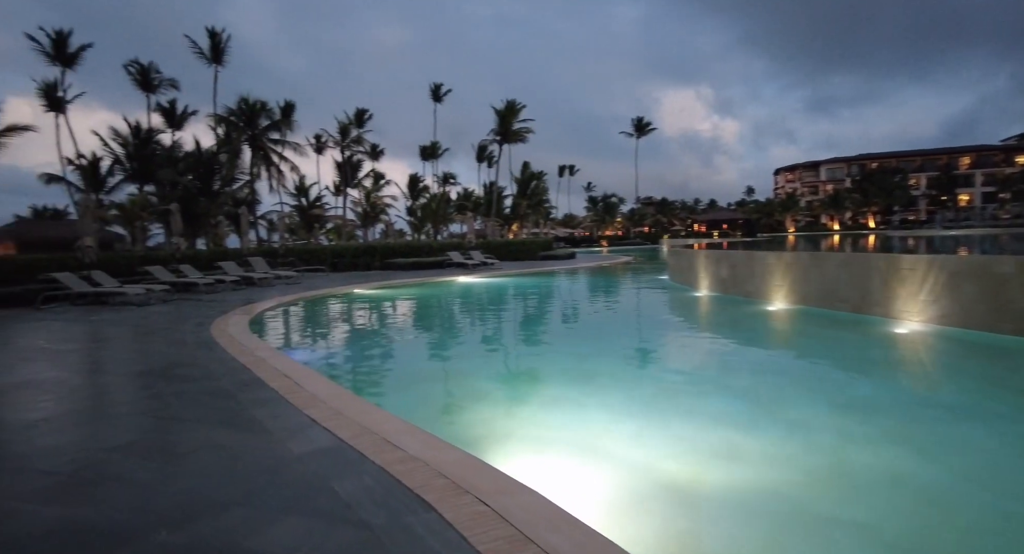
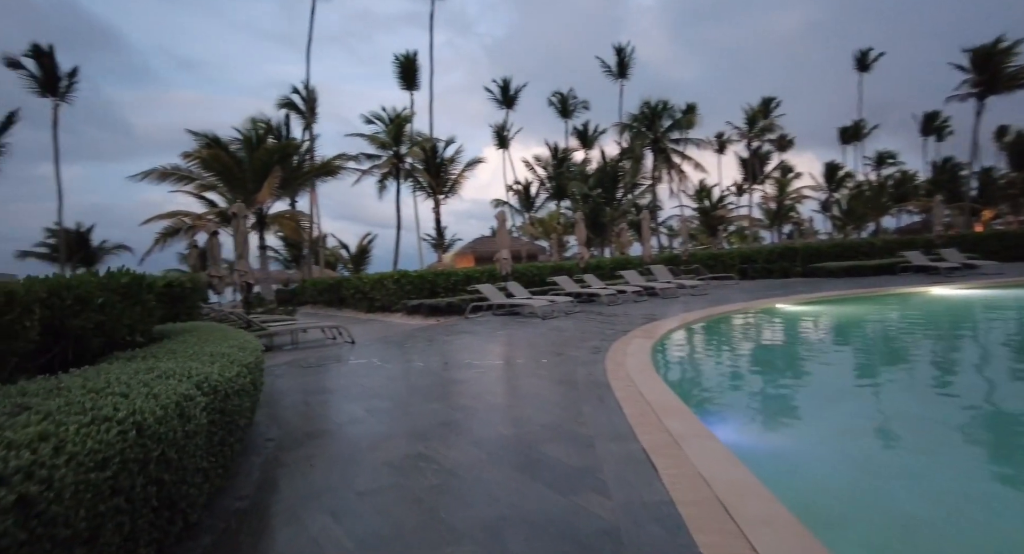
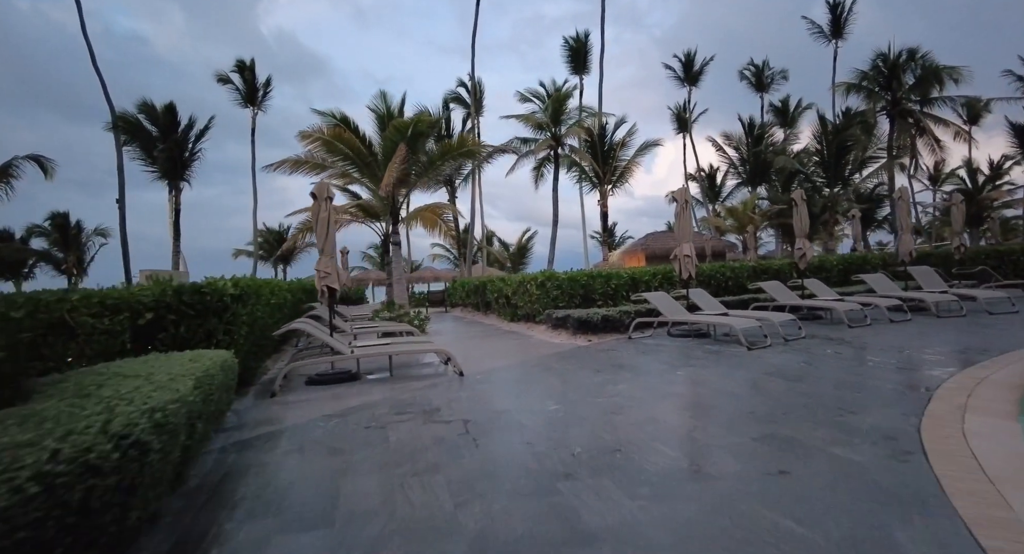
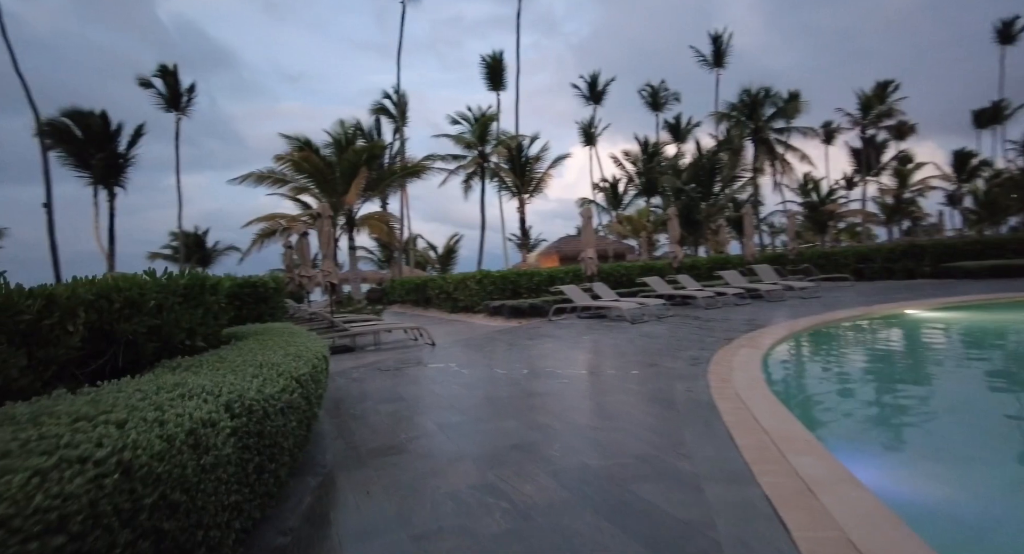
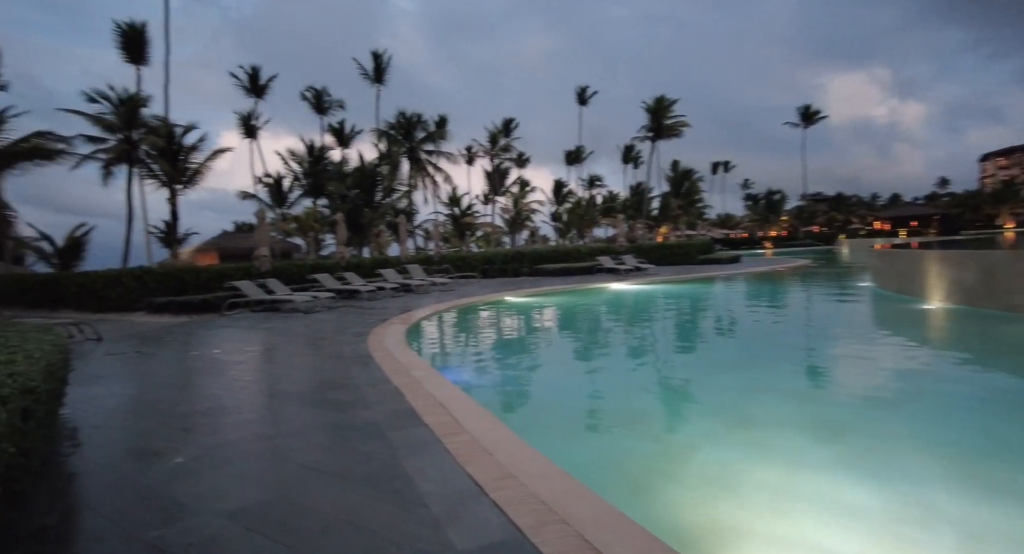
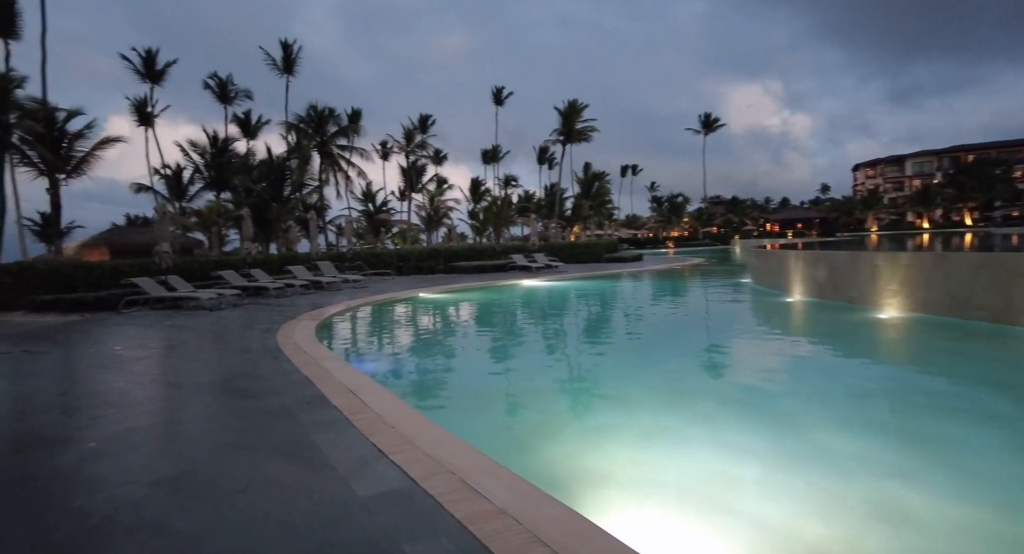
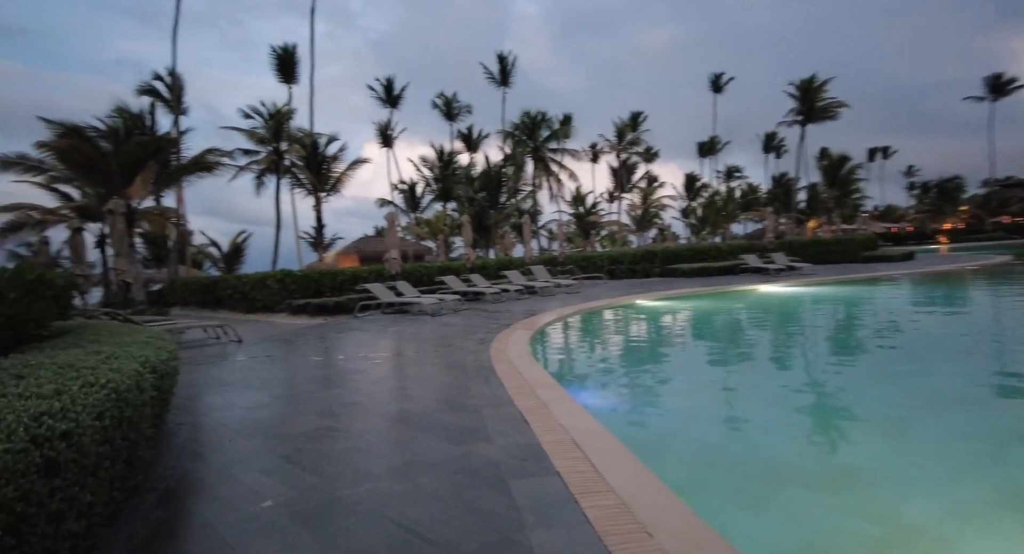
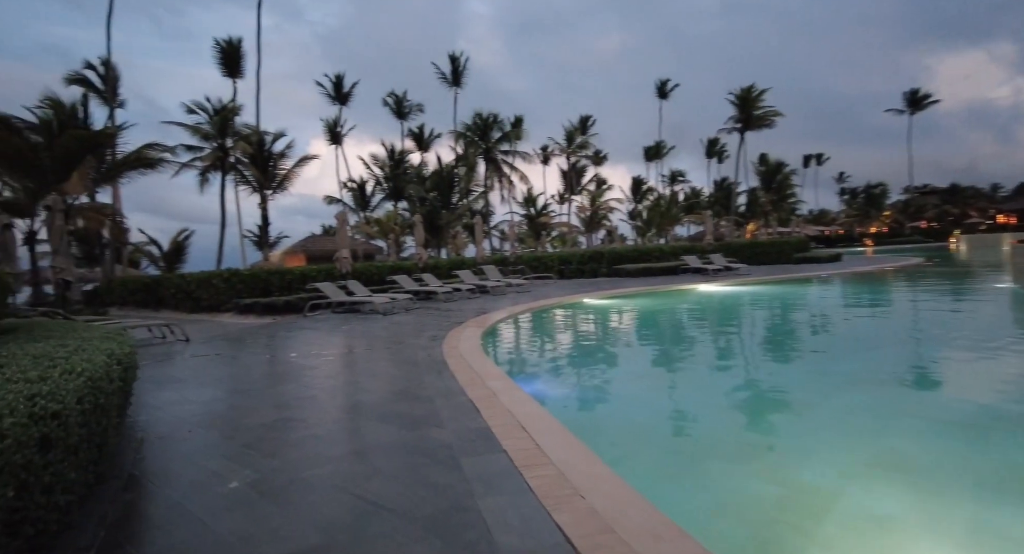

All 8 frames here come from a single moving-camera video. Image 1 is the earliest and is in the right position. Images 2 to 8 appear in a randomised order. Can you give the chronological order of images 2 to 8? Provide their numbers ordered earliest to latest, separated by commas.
6, 5, 8, 7, 2, 4, 3
